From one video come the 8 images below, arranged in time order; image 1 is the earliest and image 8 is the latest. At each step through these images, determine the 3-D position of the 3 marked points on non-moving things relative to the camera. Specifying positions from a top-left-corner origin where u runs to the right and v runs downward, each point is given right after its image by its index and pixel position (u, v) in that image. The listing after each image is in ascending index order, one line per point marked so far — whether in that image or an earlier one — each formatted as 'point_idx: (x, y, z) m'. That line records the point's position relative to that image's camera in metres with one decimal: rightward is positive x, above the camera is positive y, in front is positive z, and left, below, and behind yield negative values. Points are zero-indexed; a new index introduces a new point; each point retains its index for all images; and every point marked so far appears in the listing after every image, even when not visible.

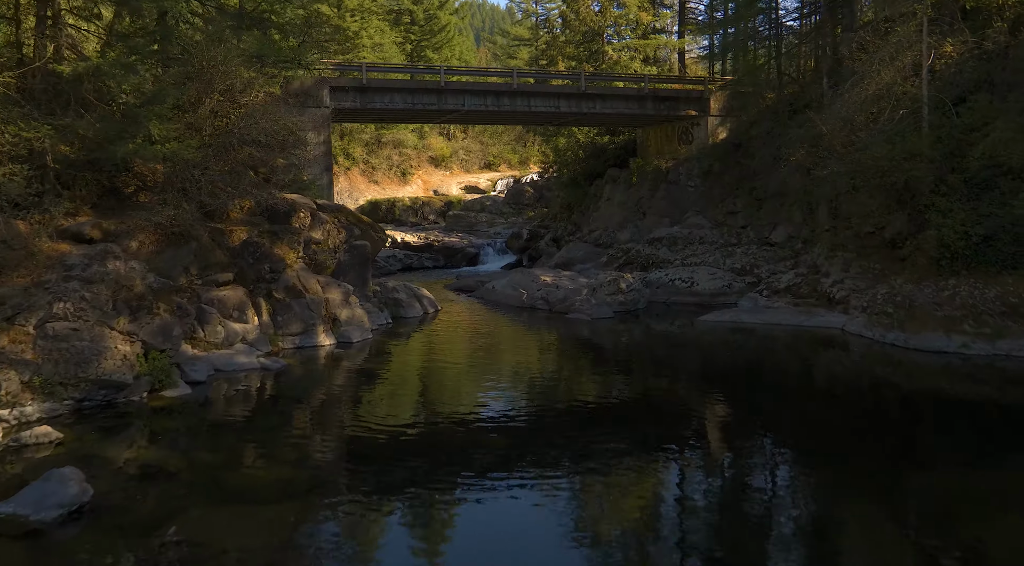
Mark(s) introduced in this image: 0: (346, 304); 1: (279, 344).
0: (-4.0, -0.5, +19.7) m
1: (-5.0, -1.4, +17.9) m
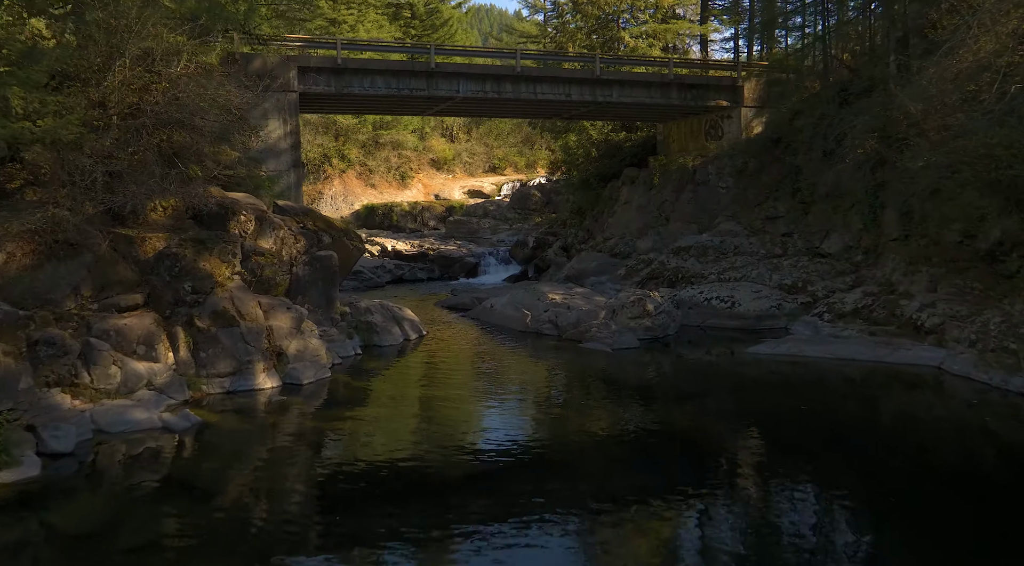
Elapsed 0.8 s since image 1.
0: (-4.0, -0.9, +15.3) m
1: (-5.1, -1.8, +13.6) m
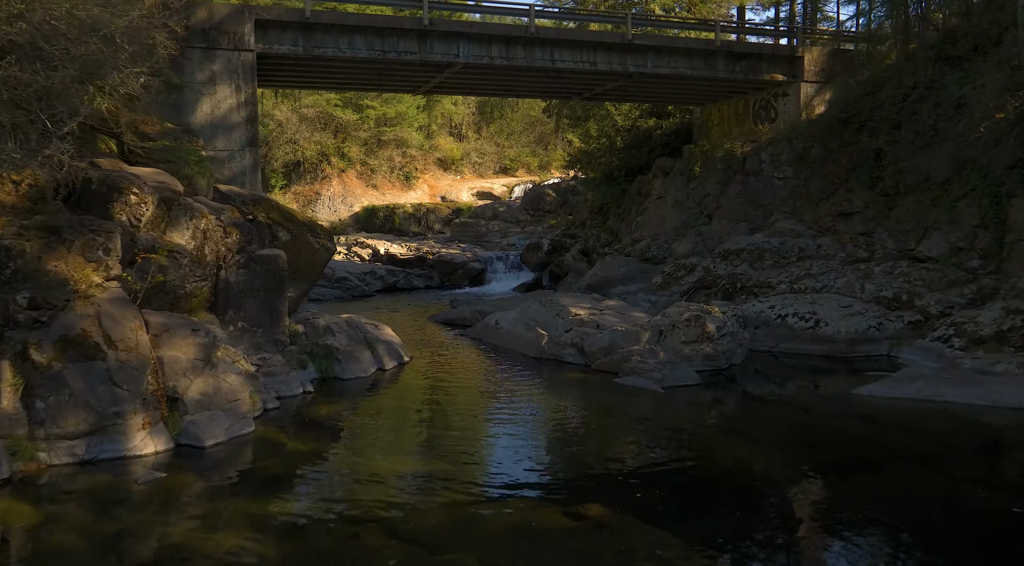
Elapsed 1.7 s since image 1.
0: (-3.9, -1.1, +10.4) m
1: (-5.0, -1.9, +8.7) m
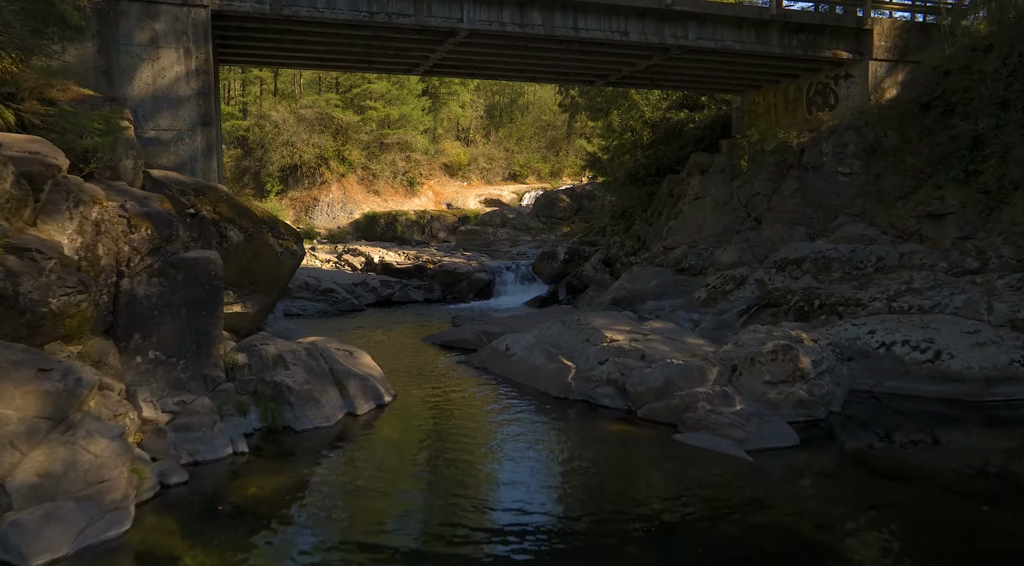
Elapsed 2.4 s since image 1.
0: (-3.7, -1.2, +6.7) m
1: (-4.8, -2.0, +5.0) m
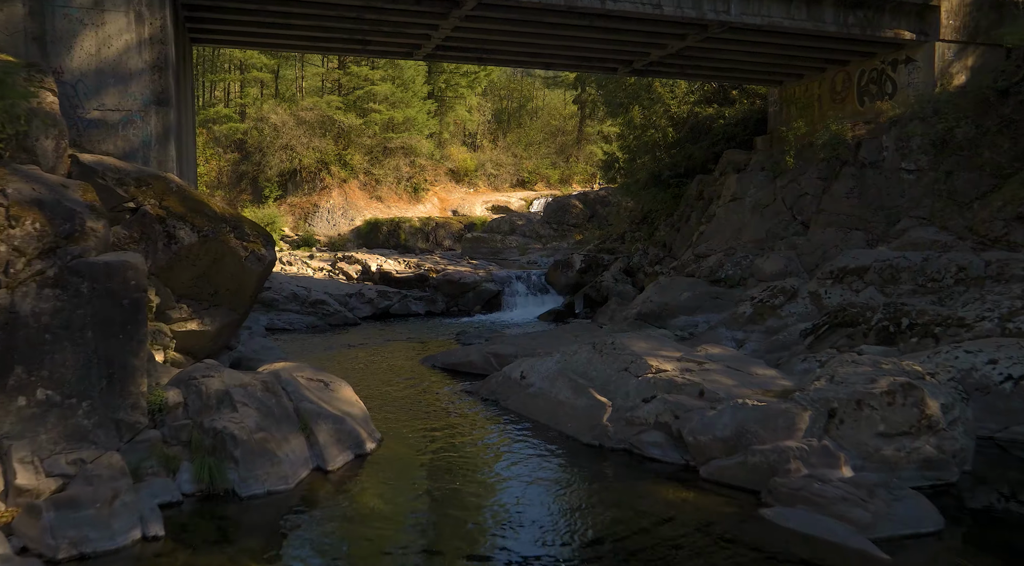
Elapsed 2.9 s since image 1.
0: (-3.5, -1.3, +4.2) m
1: (-4.7, -2.0, +2.4) m
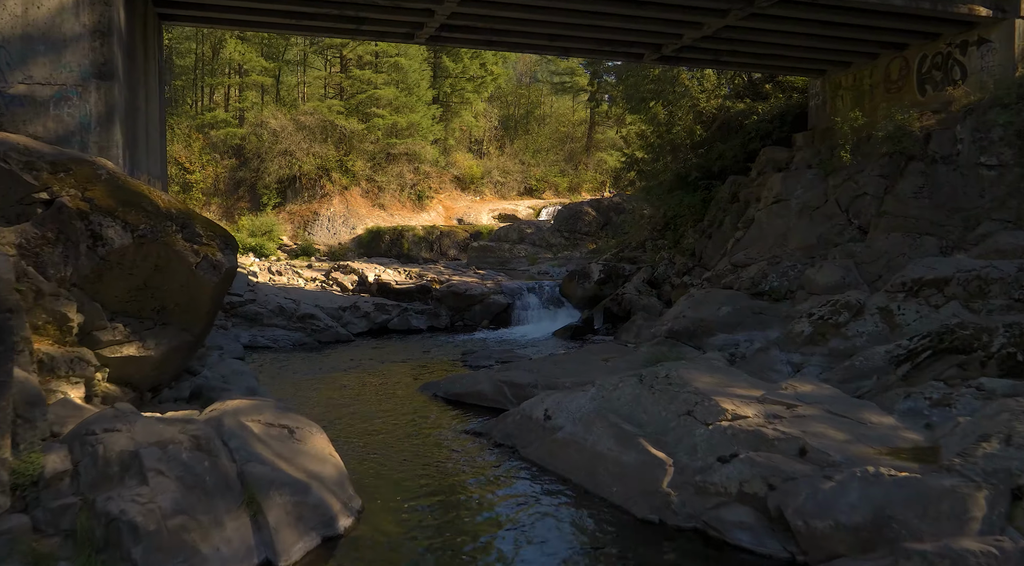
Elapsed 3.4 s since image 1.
0: (-3.3, -1.3, +1.8) m
1: (-4.5, -2.0, 0.0) m
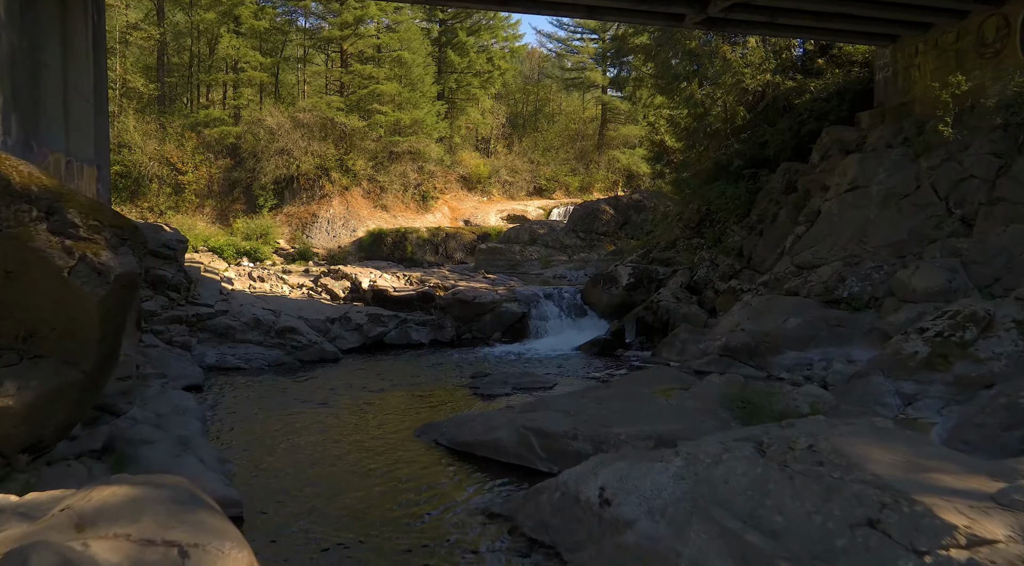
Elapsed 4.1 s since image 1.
0: (-3.1, -1.4, -1.3) m
1: (-4.3, -2.1, -3.0) m
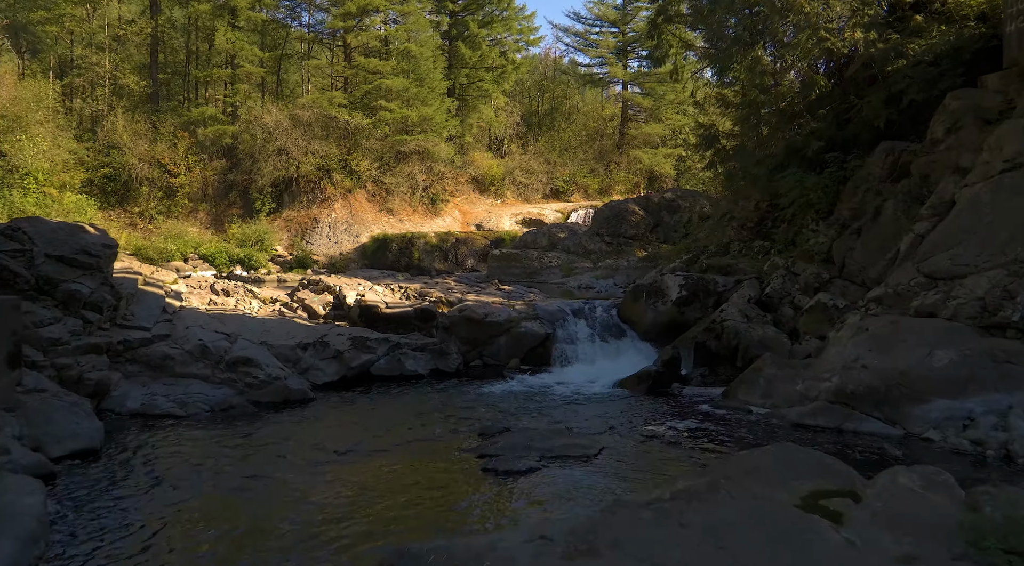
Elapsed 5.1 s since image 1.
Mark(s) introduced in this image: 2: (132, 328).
0: (-3.1, -1.5, -5.3) m
1: (-4.3, -2.2, -7.0) m
2: (-6.3, -0.7, +13.6) m
